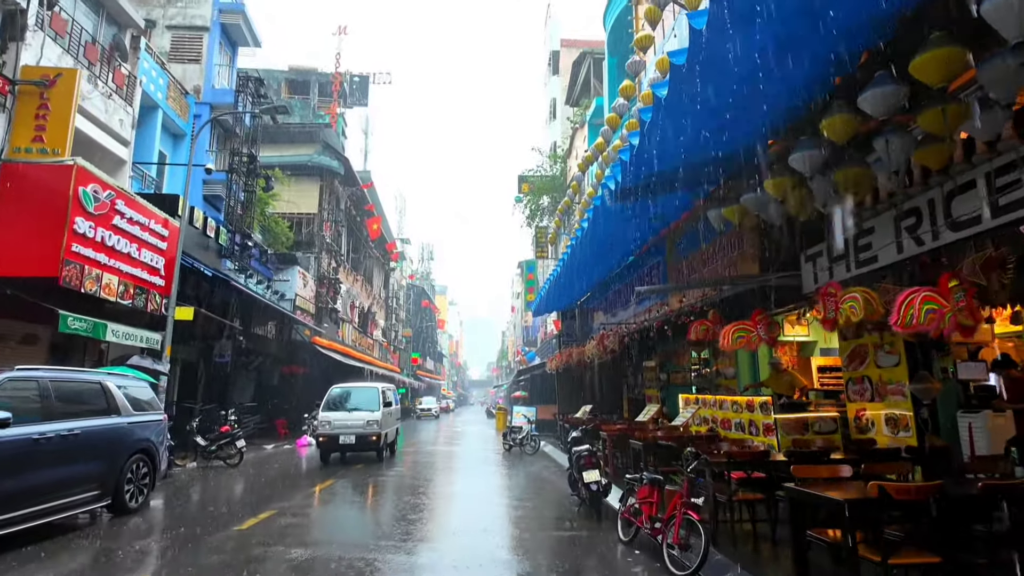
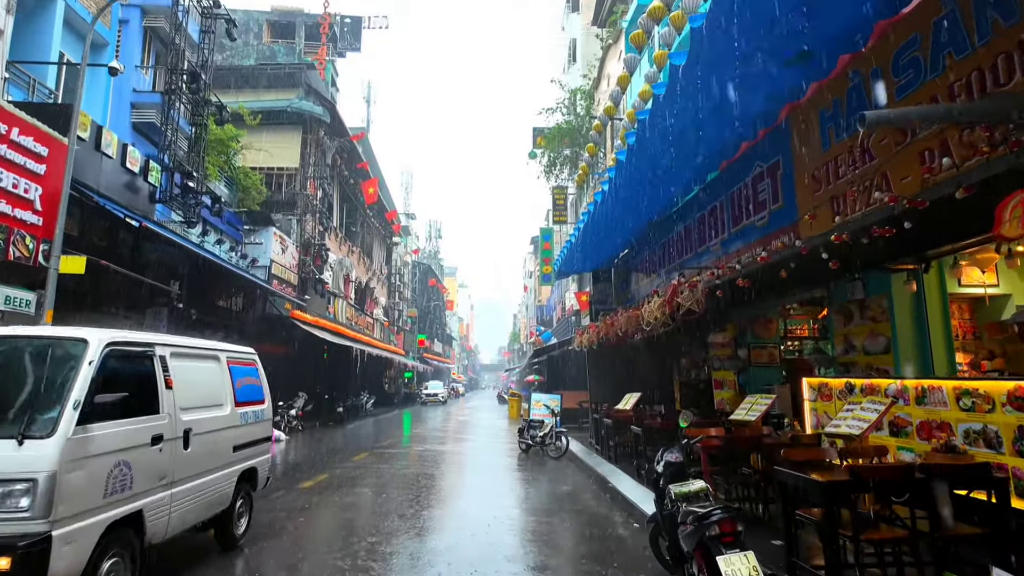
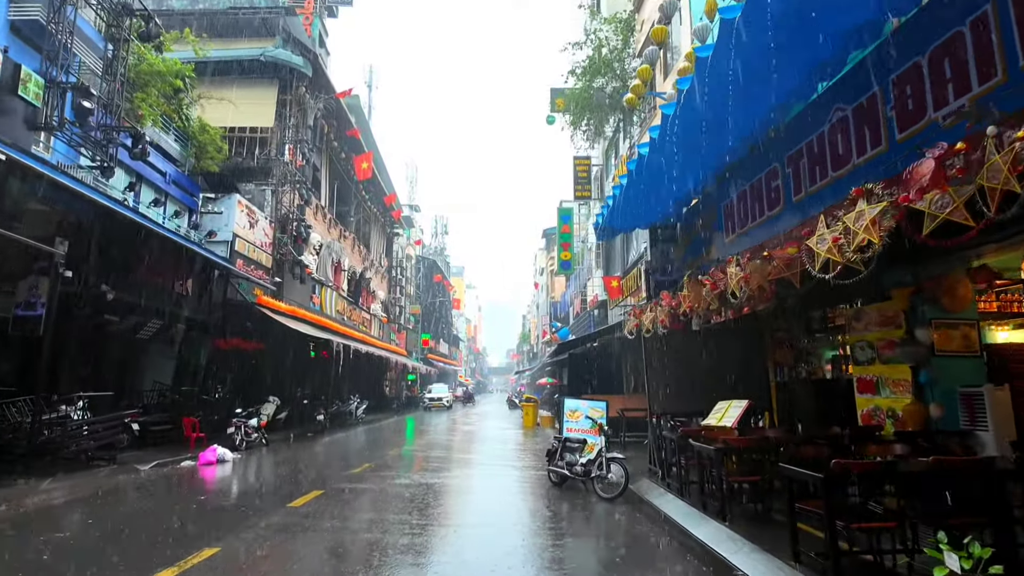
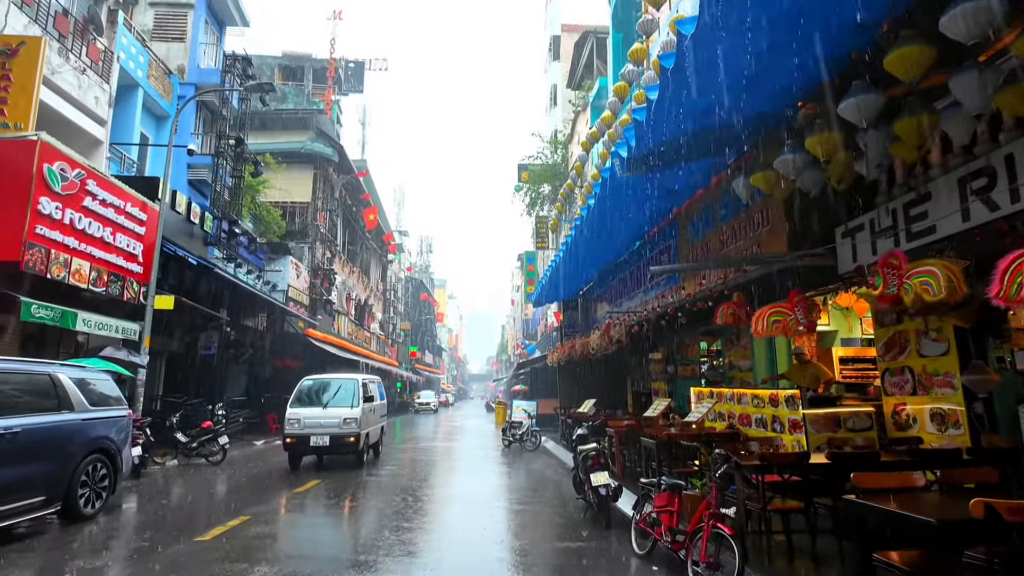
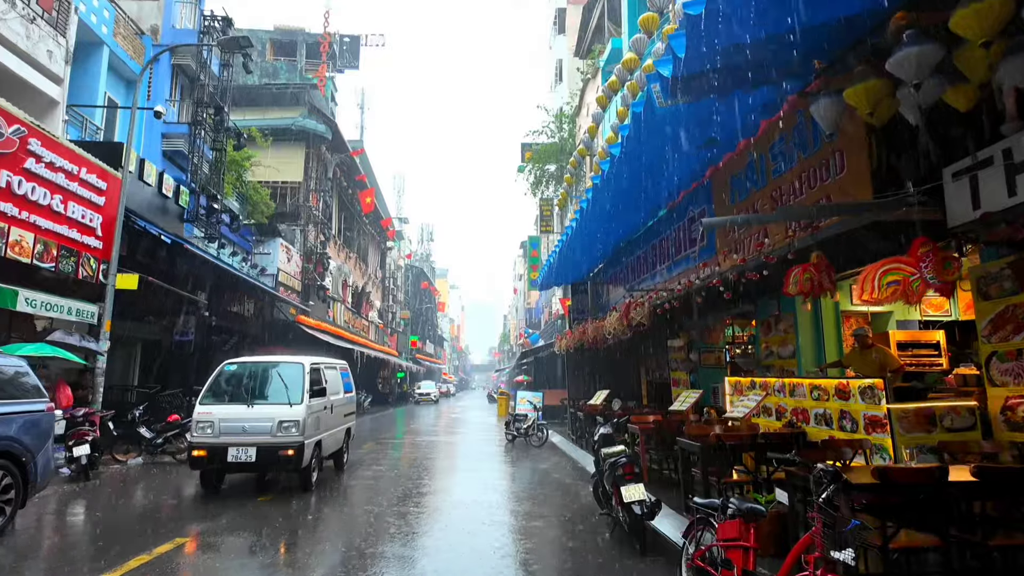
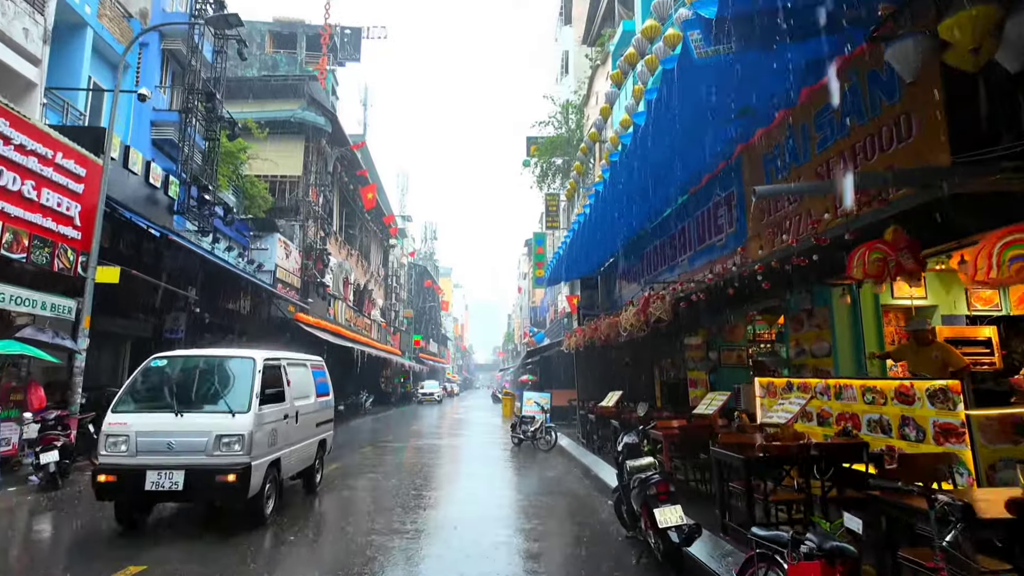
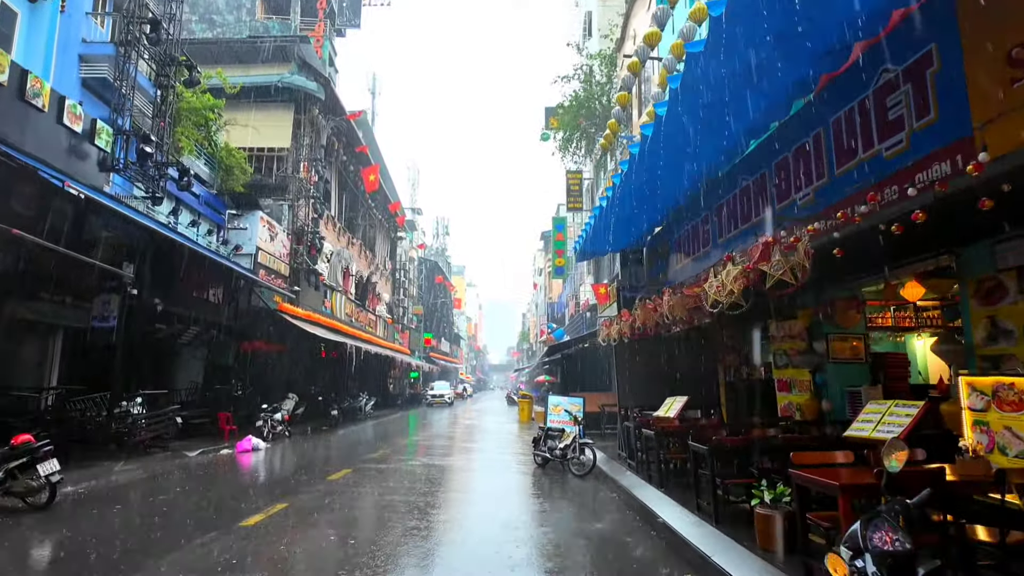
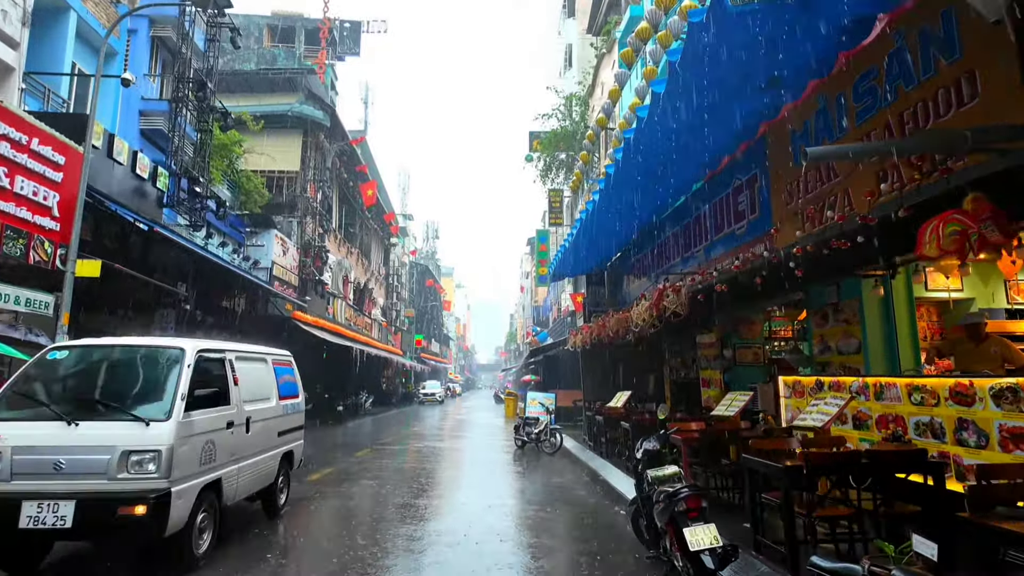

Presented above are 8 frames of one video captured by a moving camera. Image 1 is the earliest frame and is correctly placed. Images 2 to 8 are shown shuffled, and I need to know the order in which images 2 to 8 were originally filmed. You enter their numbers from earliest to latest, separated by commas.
4, 5, 6, 8, 2, 7, 3
